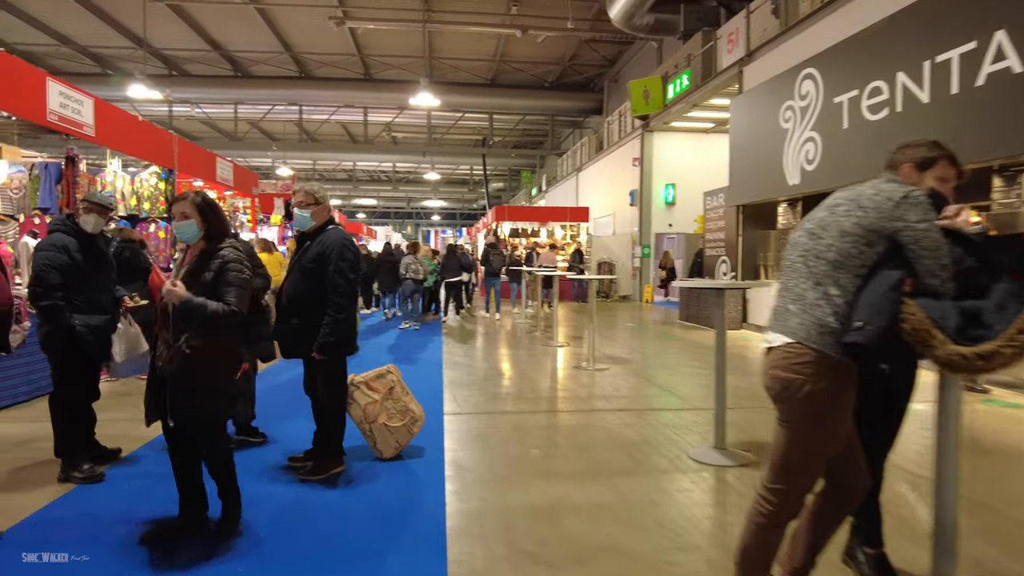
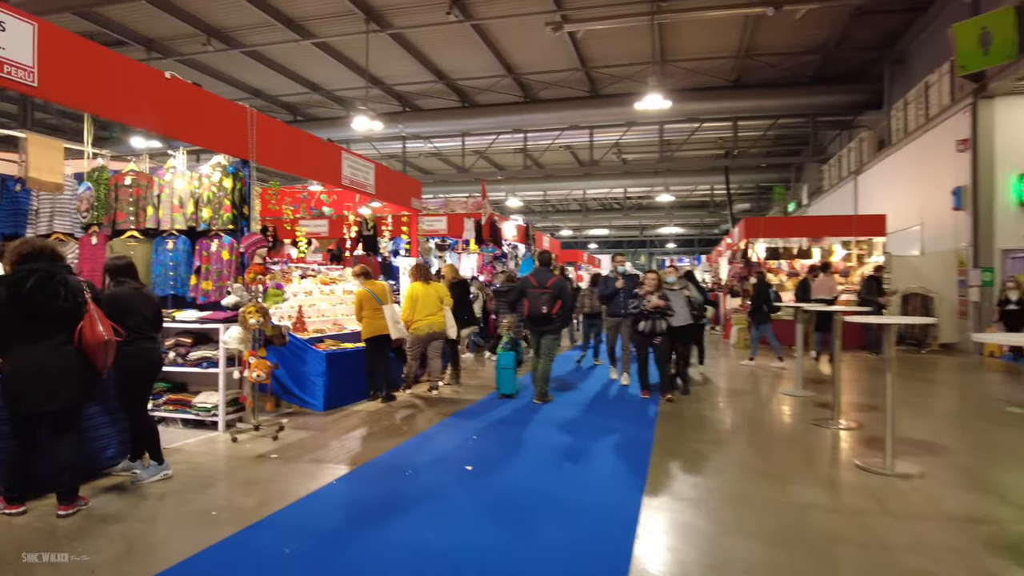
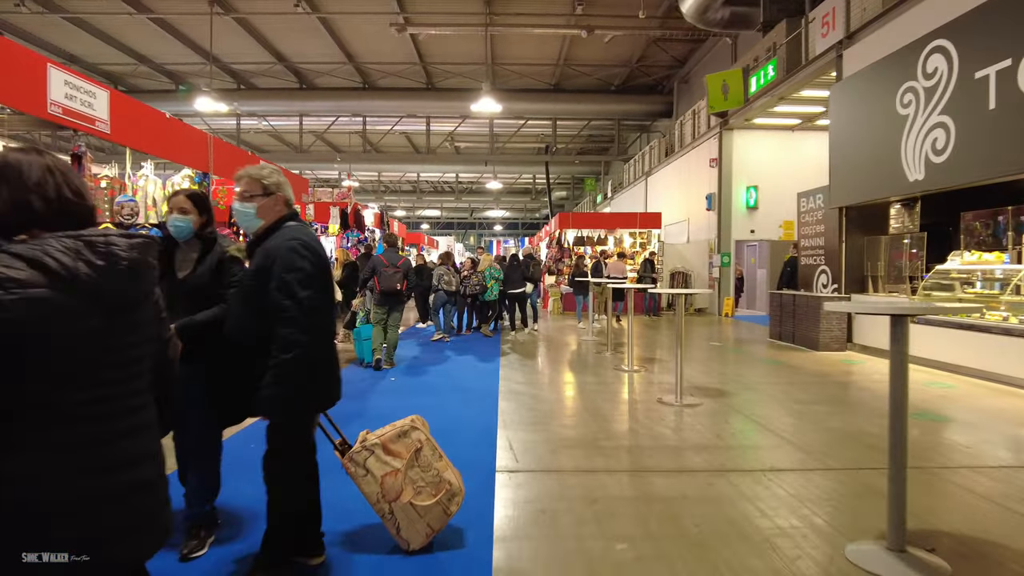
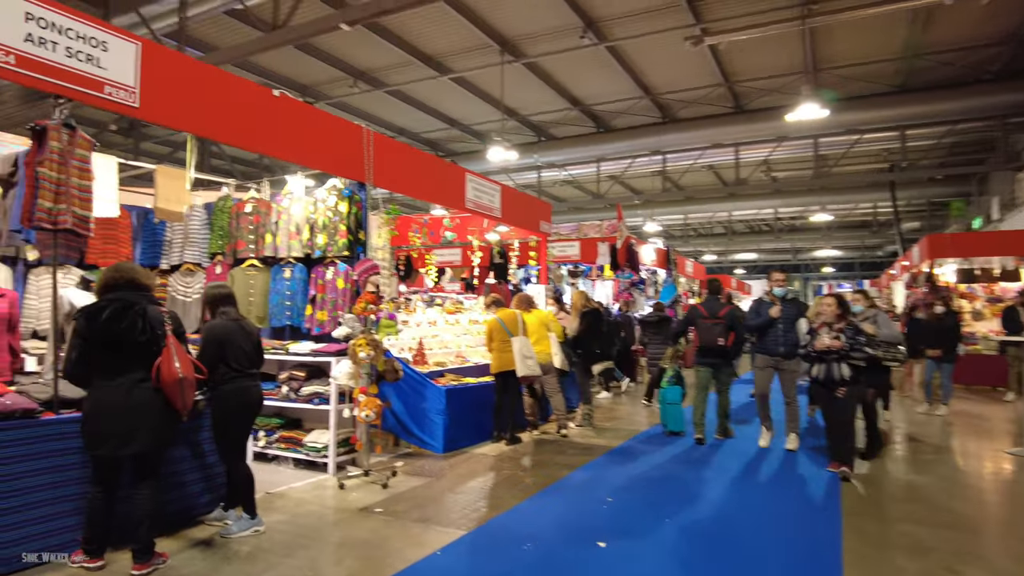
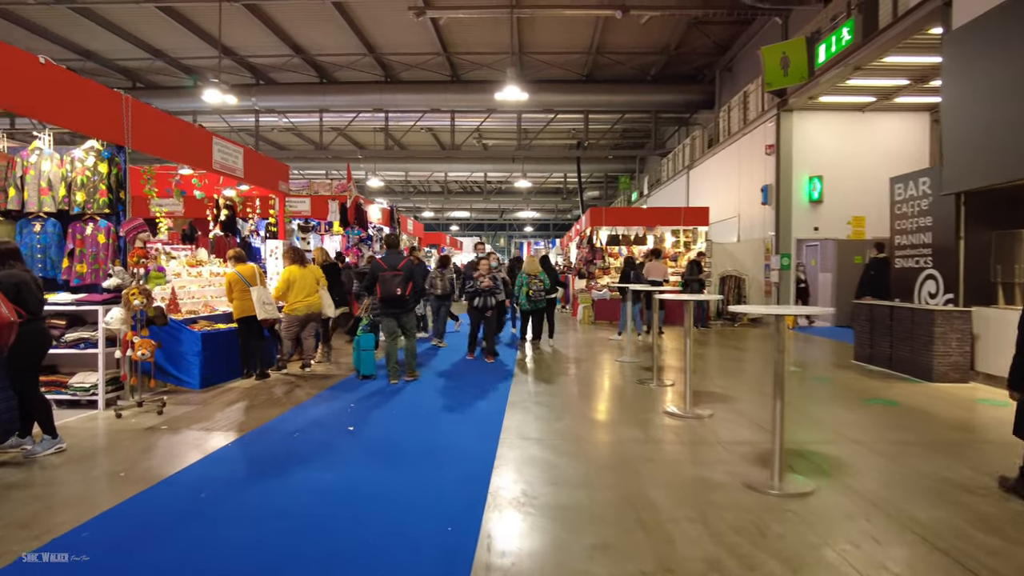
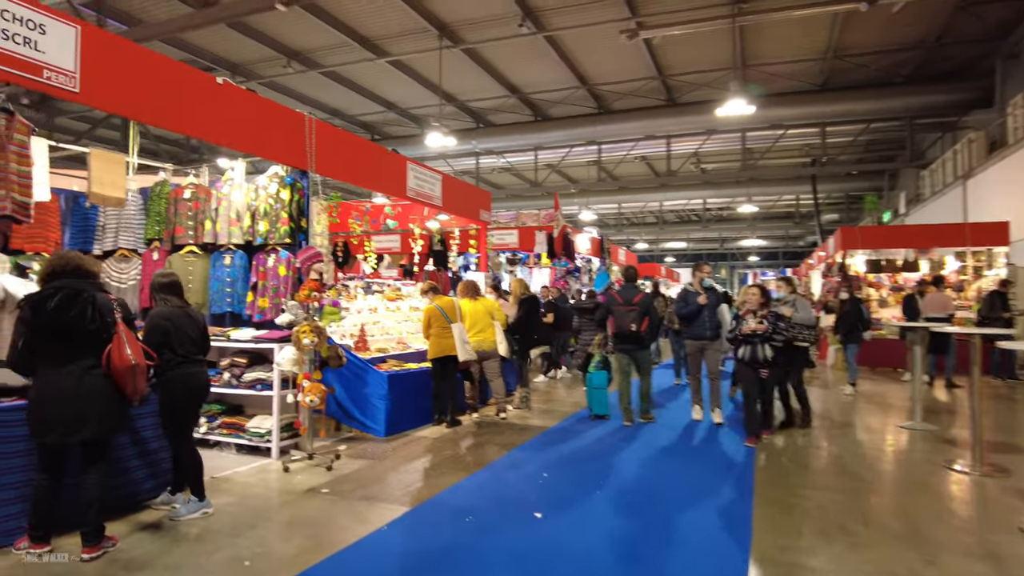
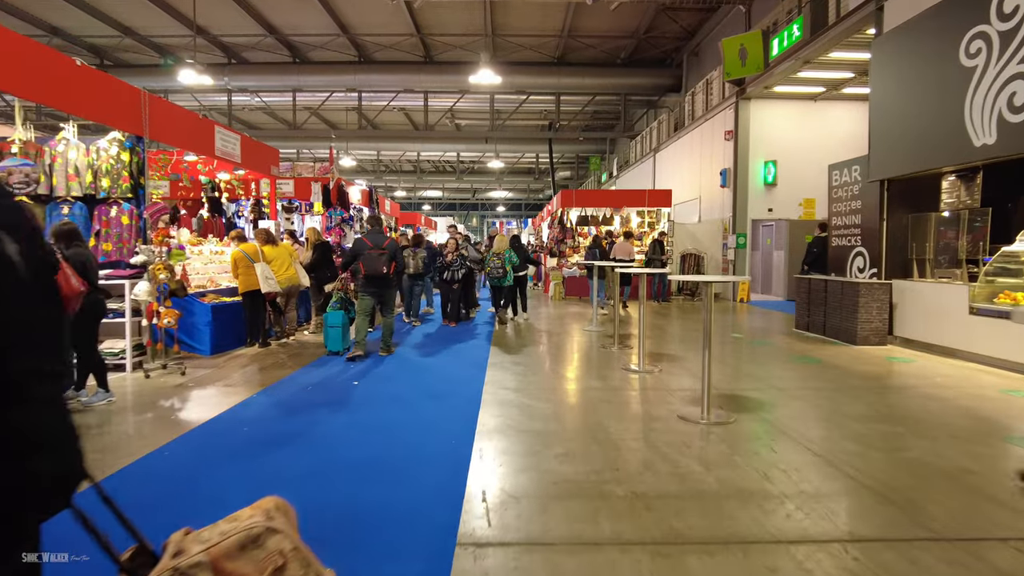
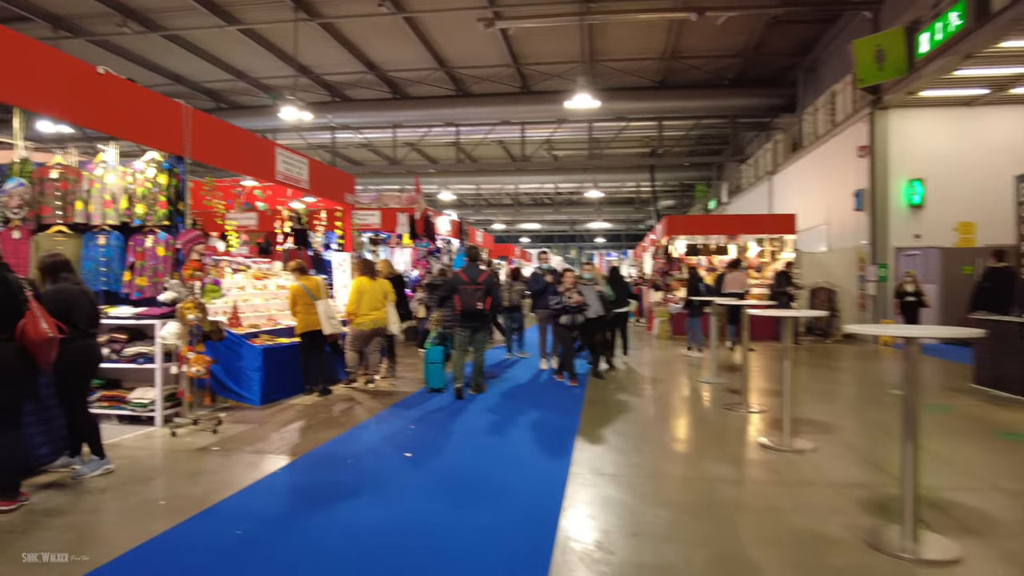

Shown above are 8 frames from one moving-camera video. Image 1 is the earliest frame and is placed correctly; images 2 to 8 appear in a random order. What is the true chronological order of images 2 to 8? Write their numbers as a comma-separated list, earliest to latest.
3, 7, 5, 8, 2, 6, 4
